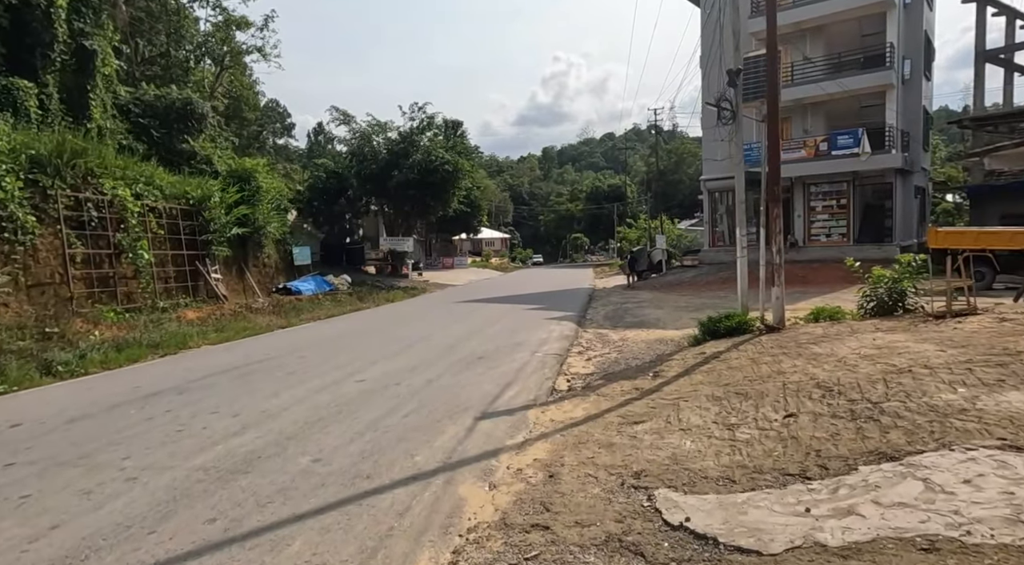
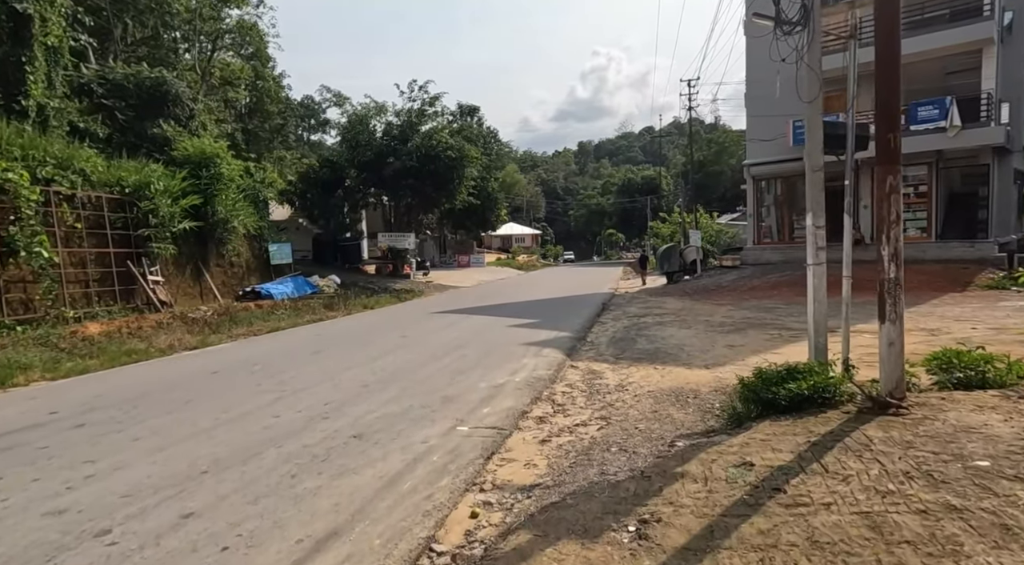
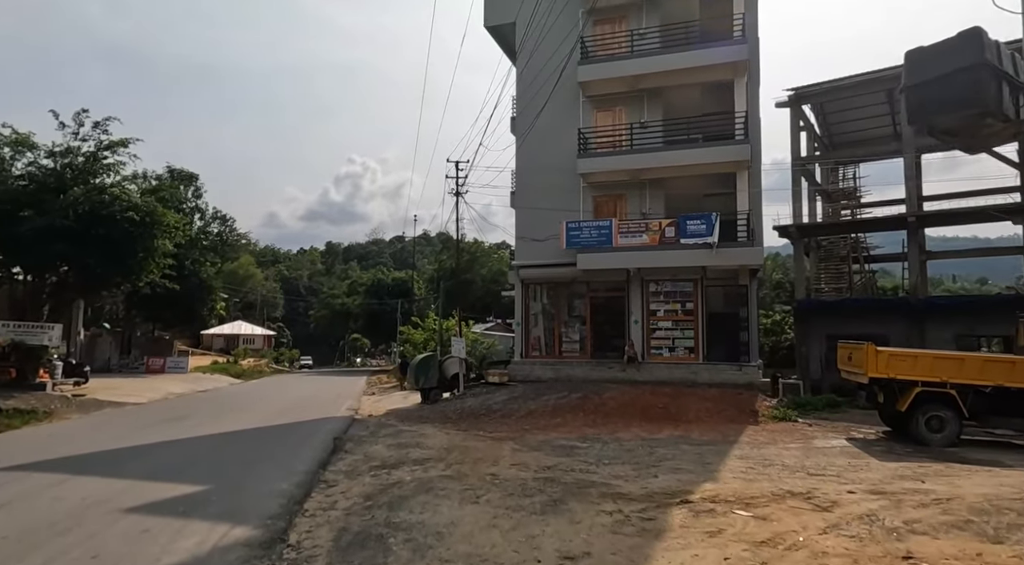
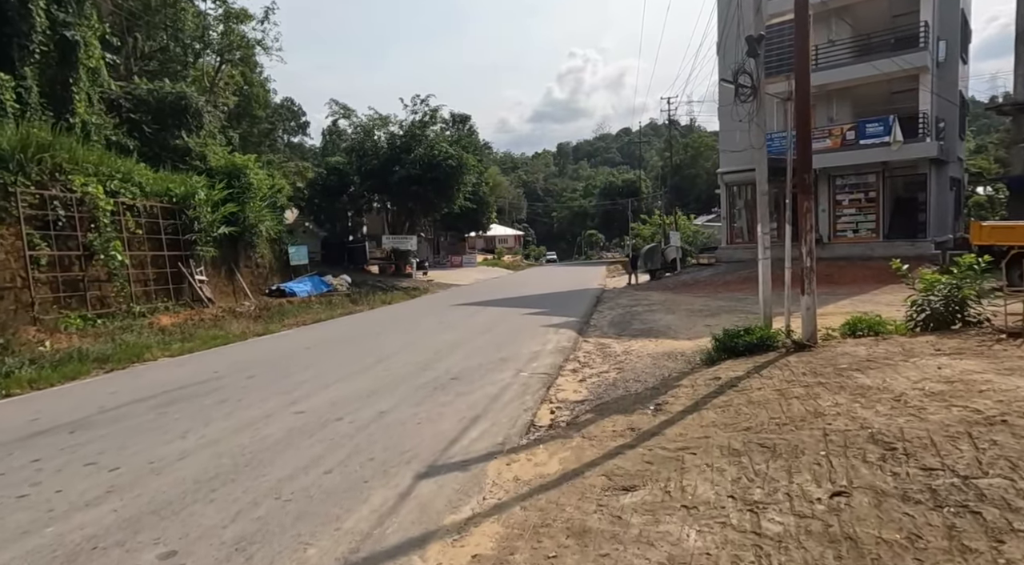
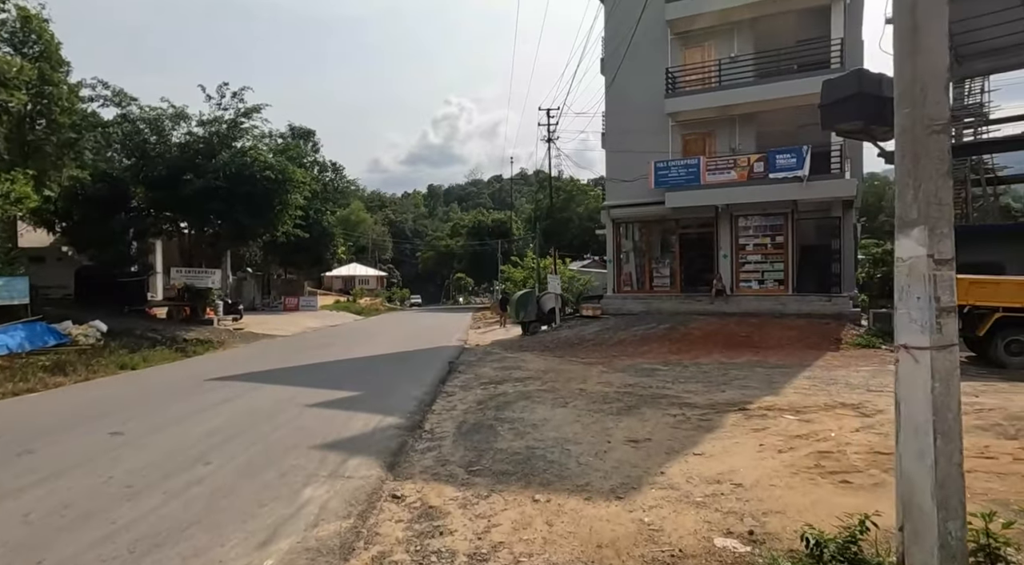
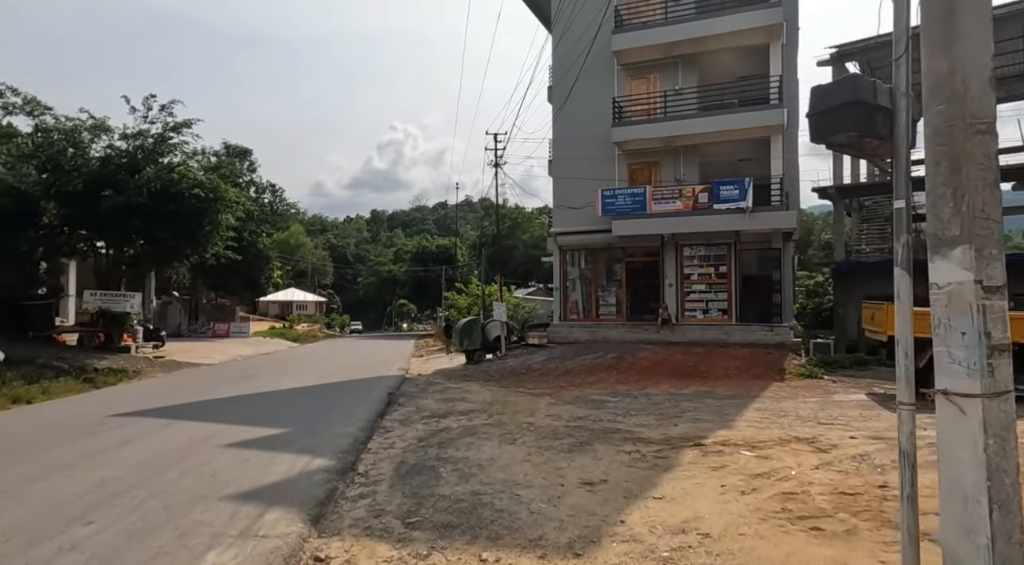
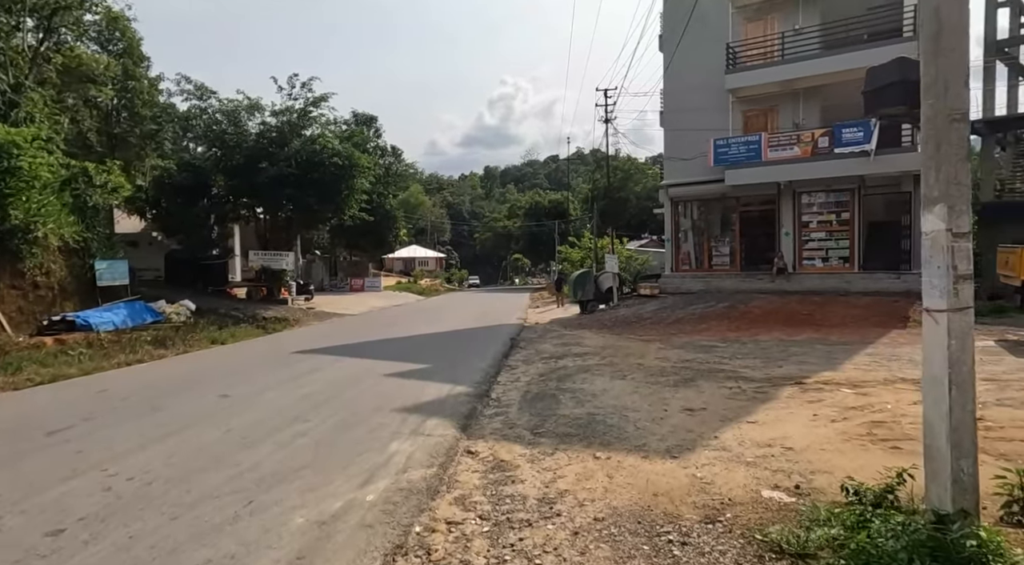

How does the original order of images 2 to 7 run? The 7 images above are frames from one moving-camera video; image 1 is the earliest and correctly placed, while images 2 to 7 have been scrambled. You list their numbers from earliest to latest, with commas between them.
4, 2, 7, 5, 6, 3
